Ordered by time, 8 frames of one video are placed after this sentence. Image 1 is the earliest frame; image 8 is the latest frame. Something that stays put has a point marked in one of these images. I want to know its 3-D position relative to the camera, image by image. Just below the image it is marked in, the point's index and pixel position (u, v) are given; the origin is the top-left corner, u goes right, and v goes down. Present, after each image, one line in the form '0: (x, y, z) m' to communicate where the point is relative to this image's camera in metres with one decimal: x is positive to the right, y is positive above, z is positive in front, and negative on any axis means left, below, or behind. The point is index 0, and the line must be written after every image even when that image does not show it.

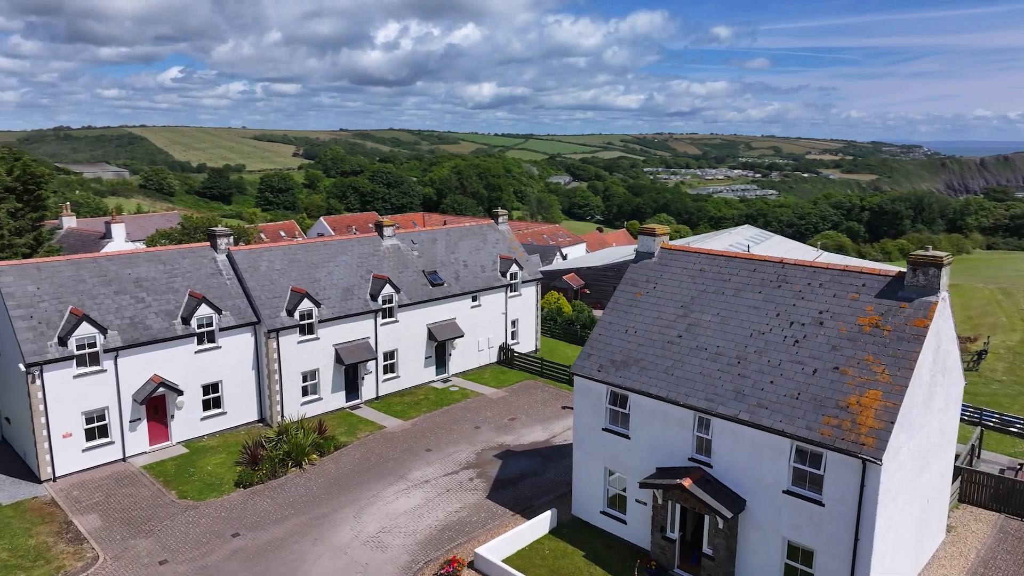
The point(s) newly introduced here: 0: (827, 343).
0: (+7.9, -1.4, +17.8) m
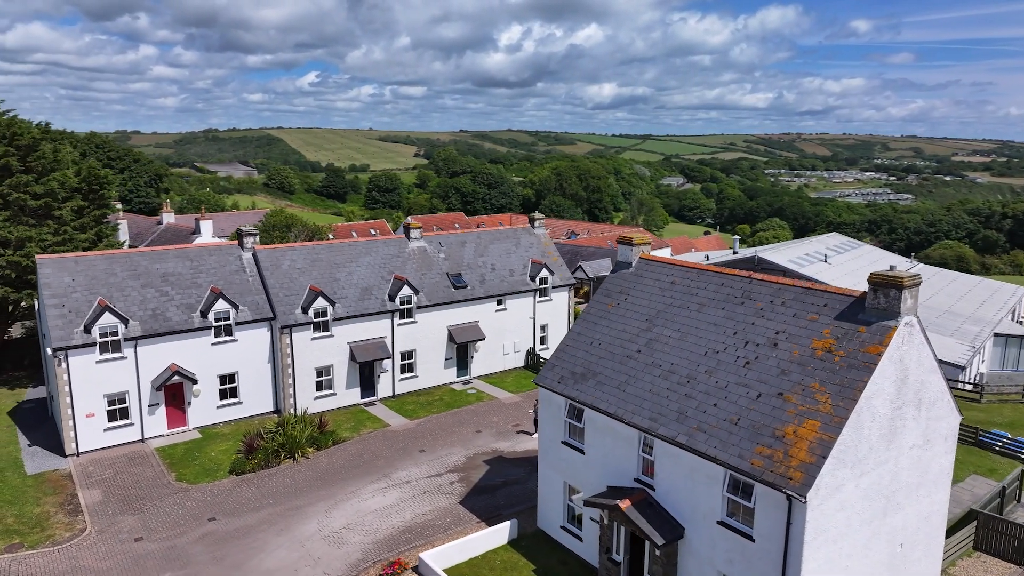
0: (+6.2, -1.8, +16.6) m
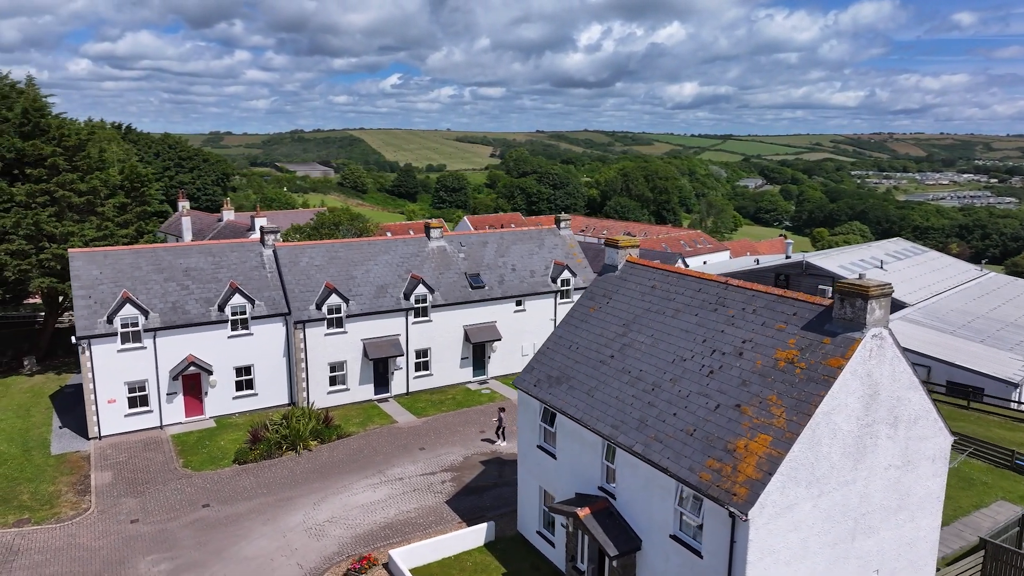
0: (+5.1, -2.0, +15.8) m
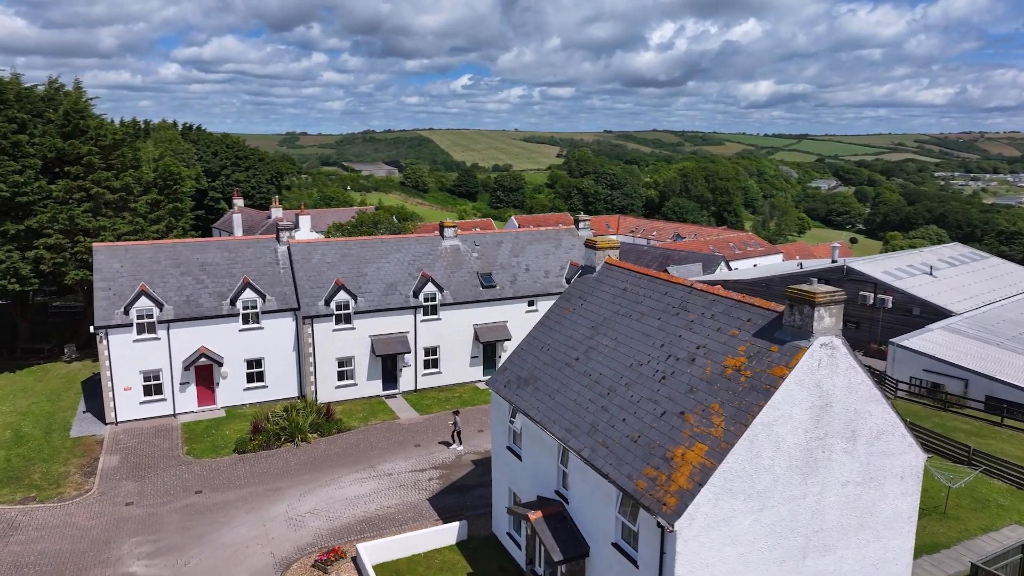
0: (+3.8, -2.1, +15.4) m
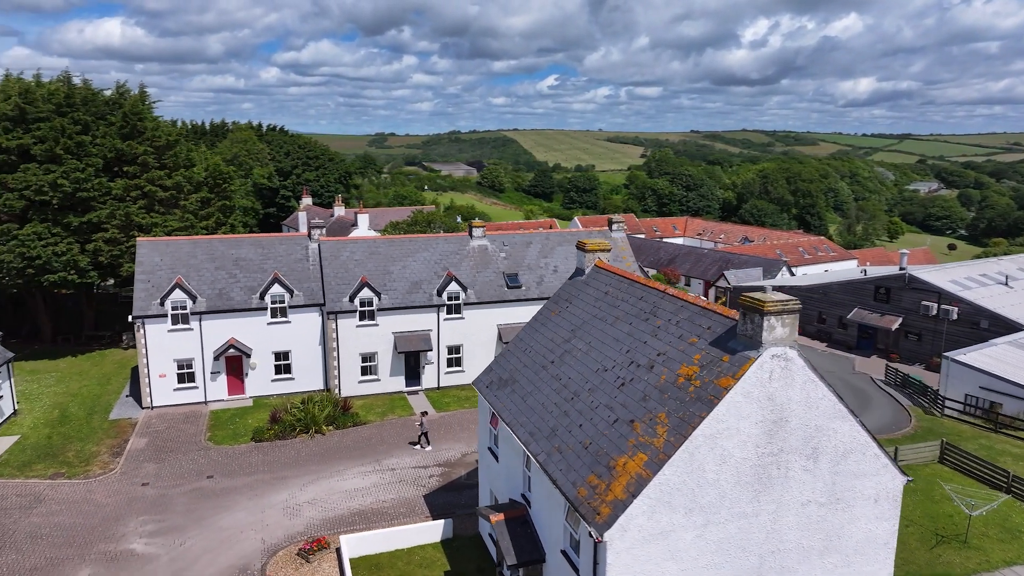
0: (+2.7, -2.2, +14.9) m
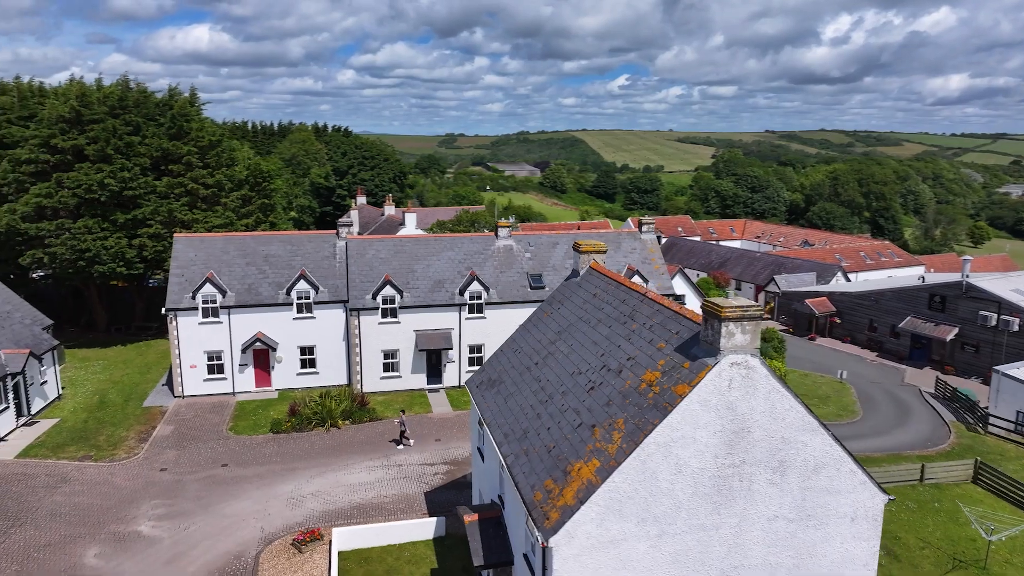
0: (+2.0, -2.2, +14.6) m
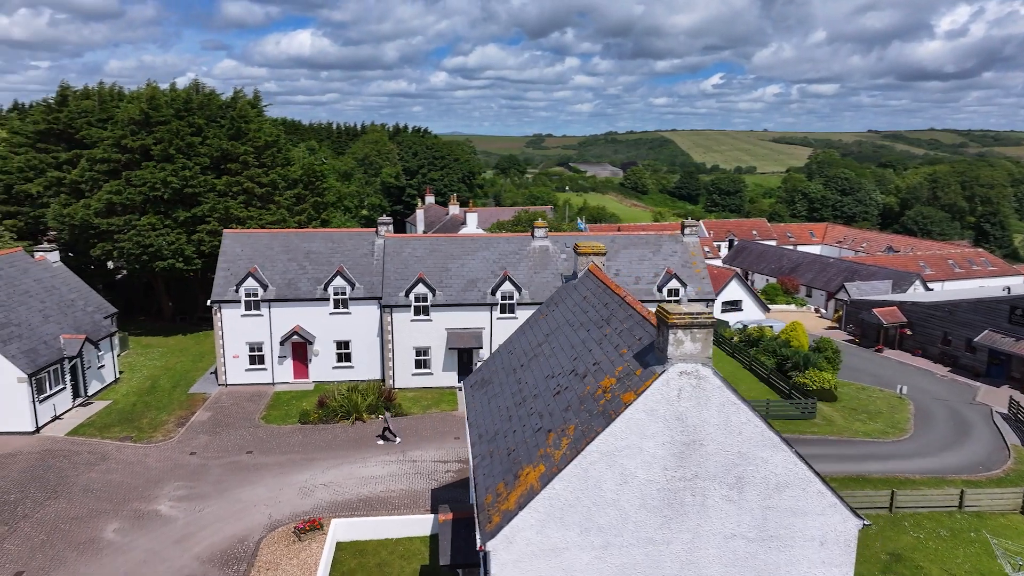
0: (+1.1, -2.3, +14.3) m
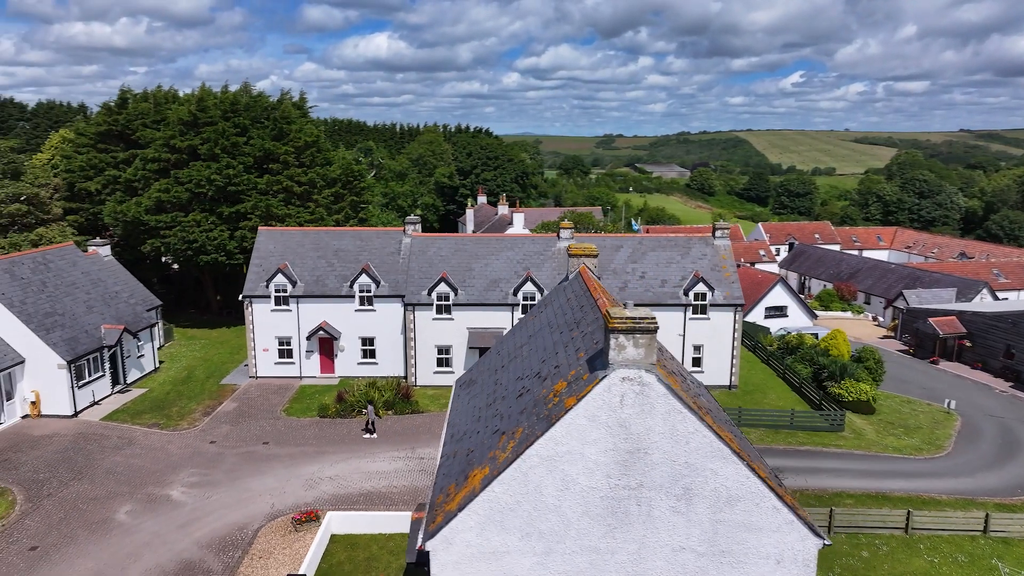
0: (+0.3, -2.3, +14.2) m
